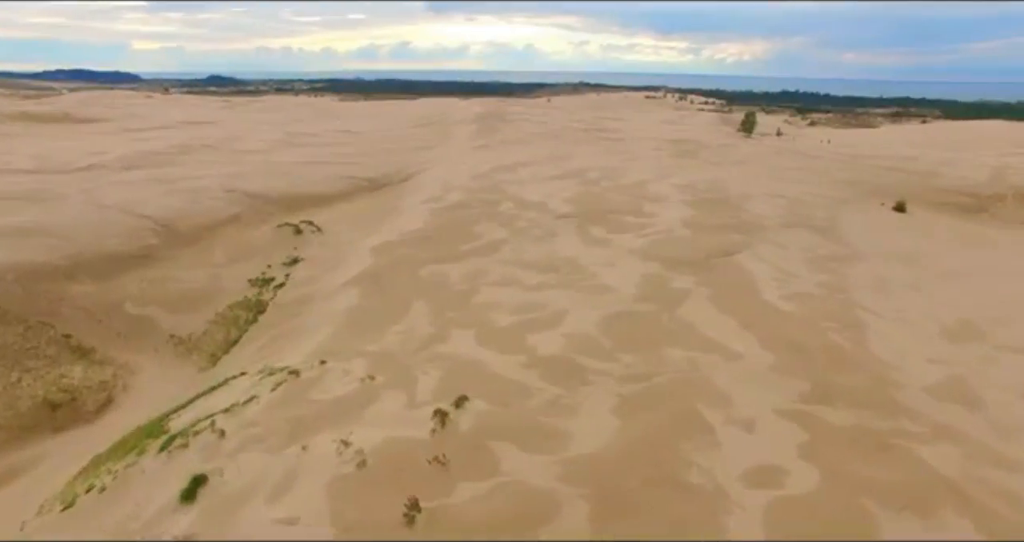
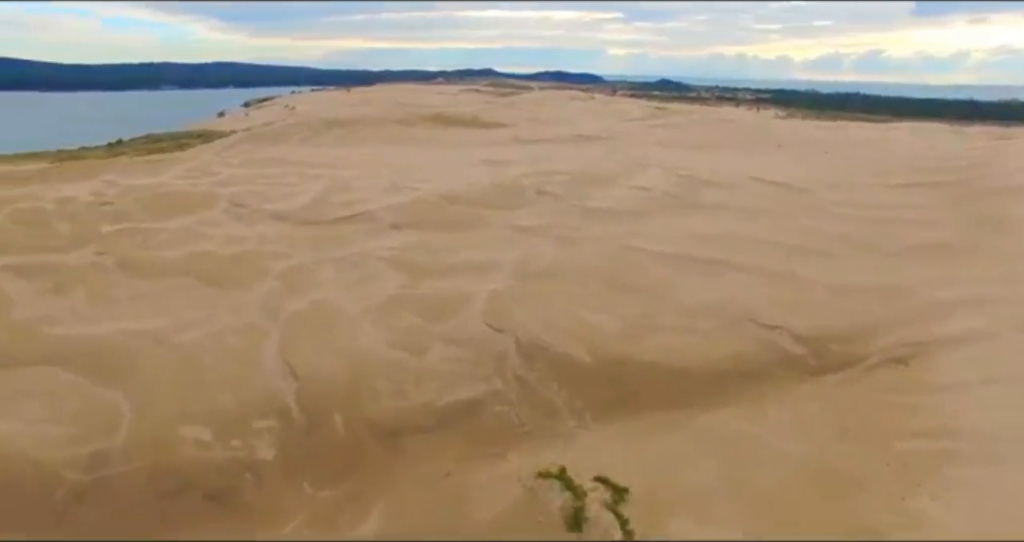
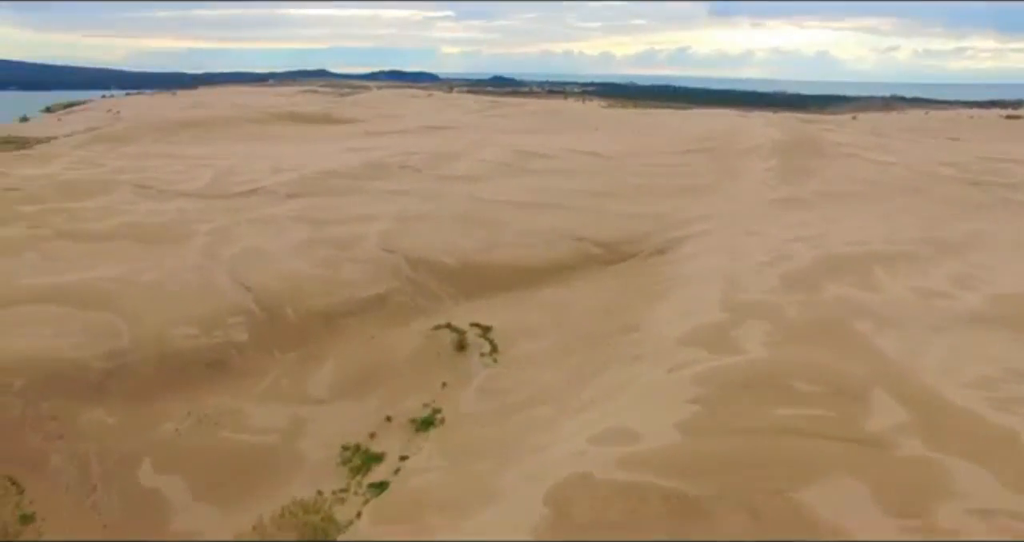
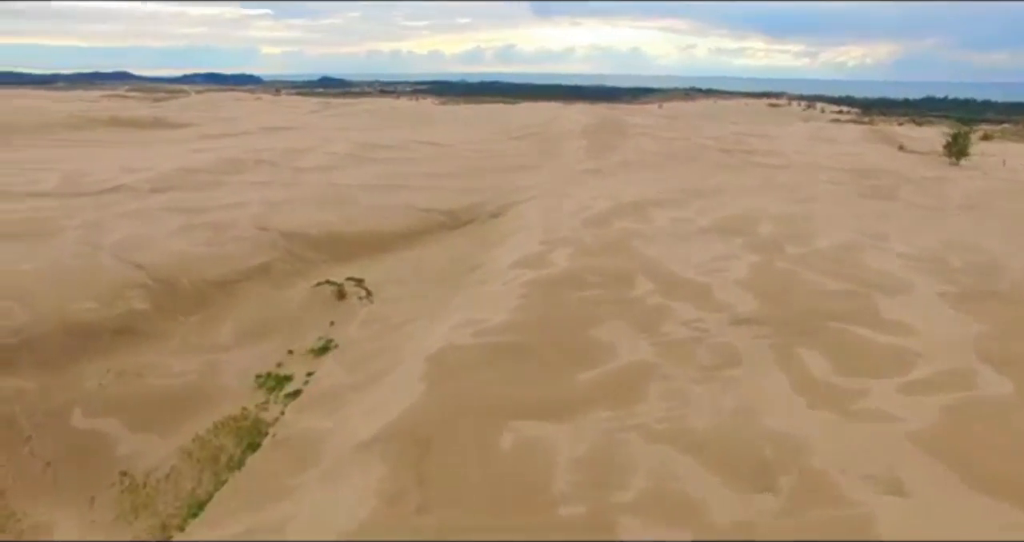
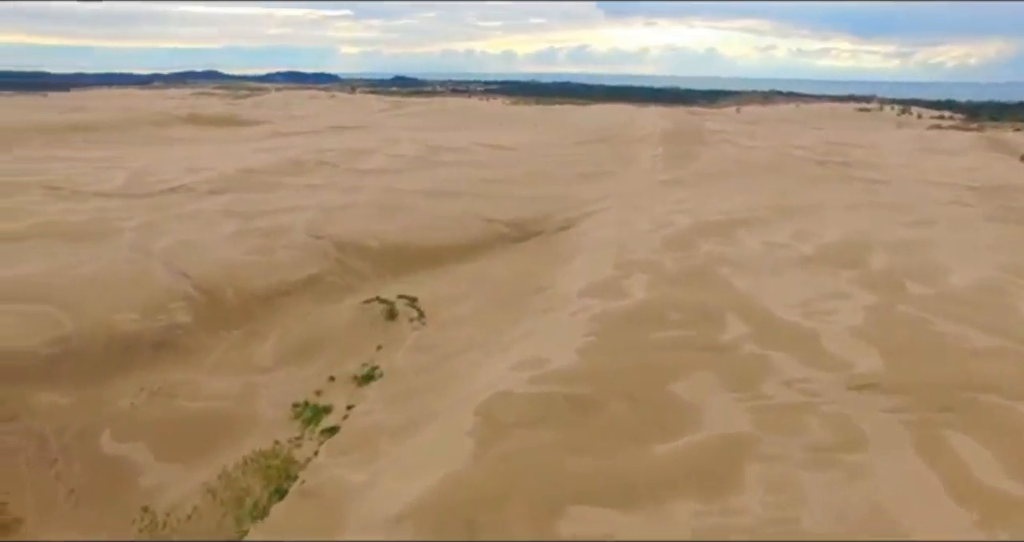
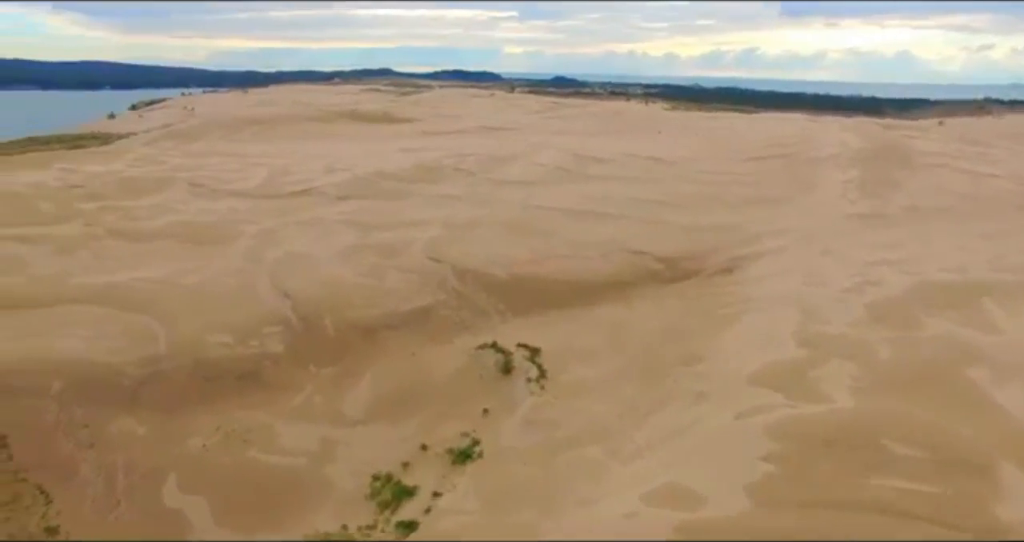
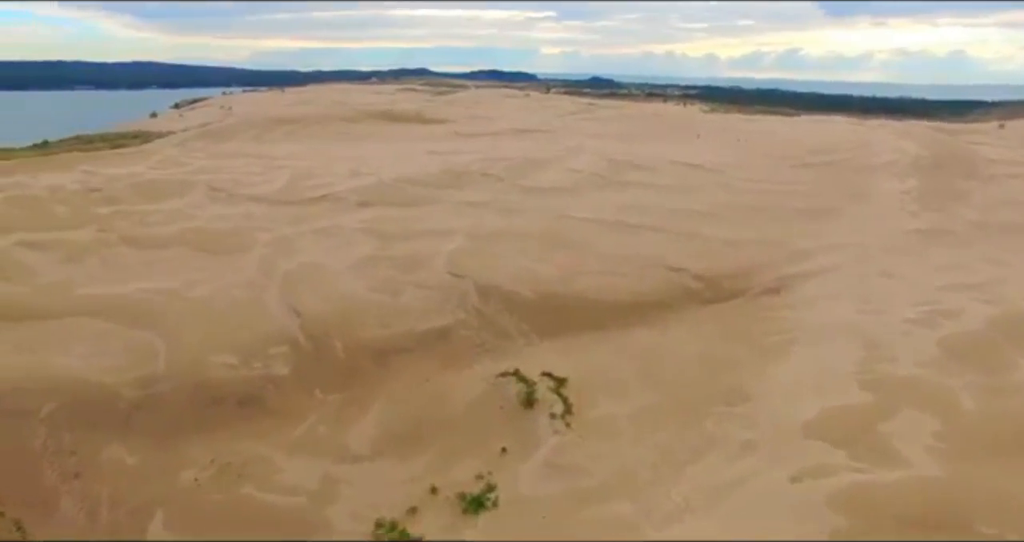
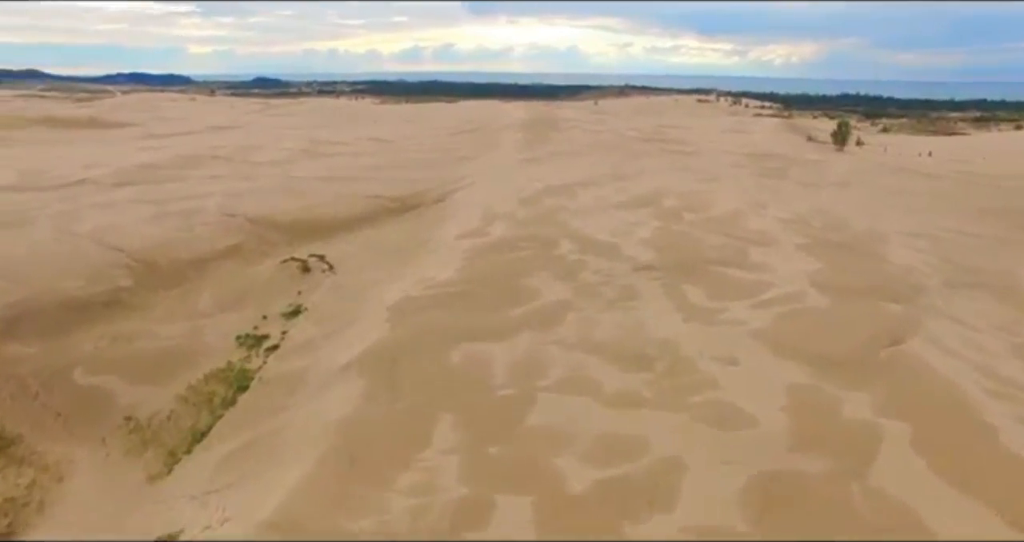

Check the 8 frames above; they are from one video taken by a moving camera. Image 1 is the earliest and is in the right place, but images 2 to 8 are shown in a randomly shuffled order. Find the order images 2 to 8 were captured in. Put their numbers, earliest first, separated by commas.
8, 4, 5, 3, 6, 7, 2
